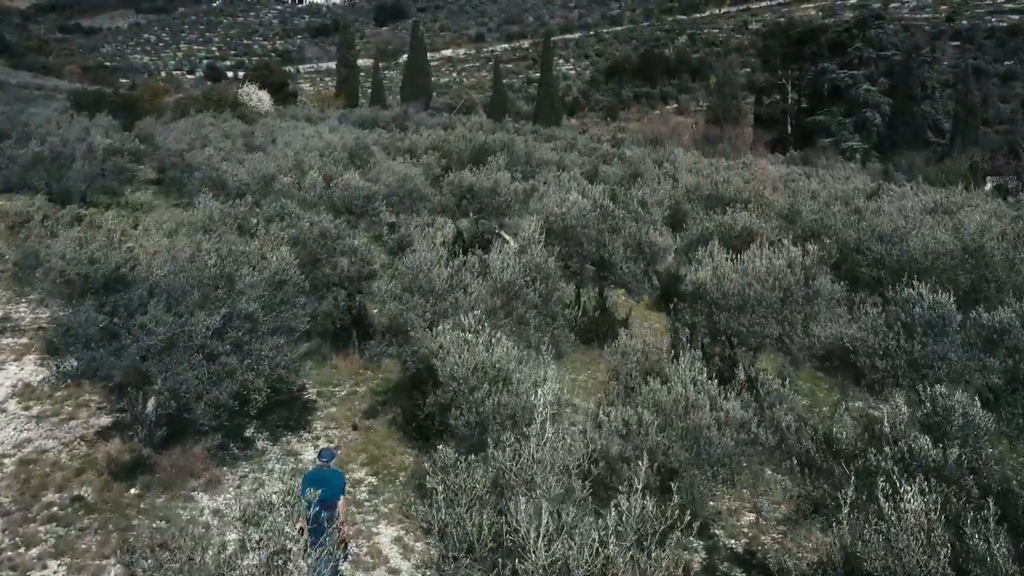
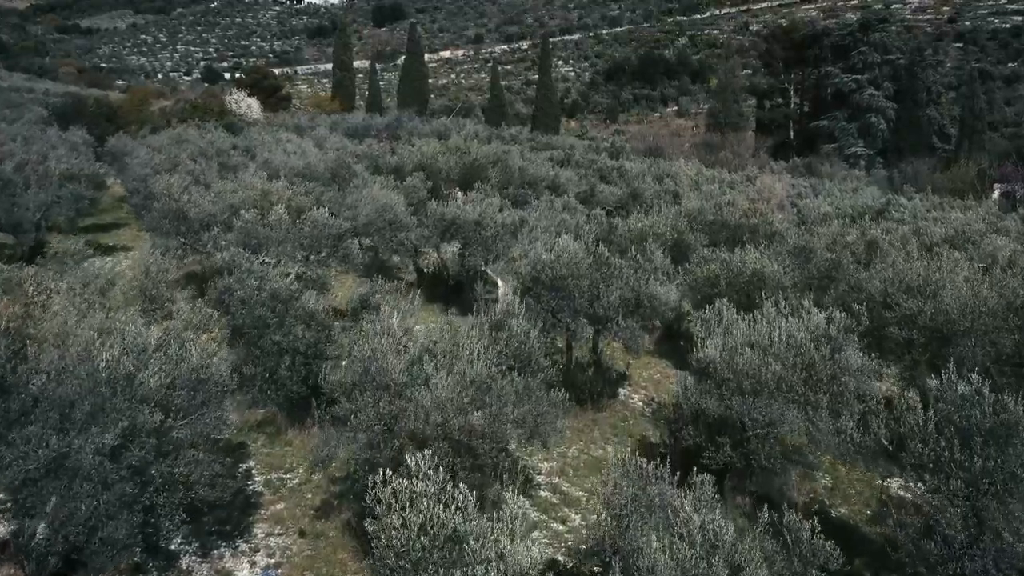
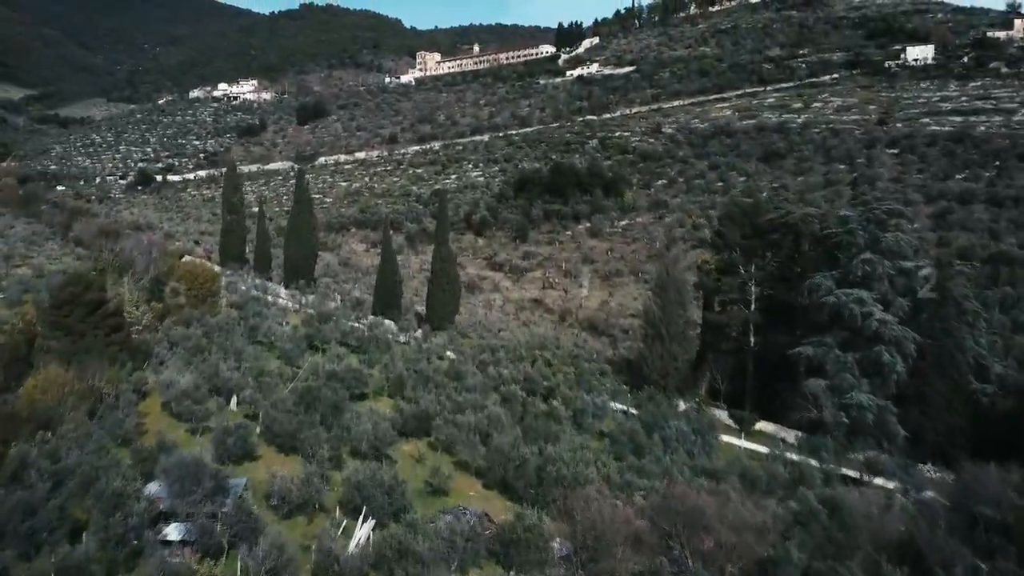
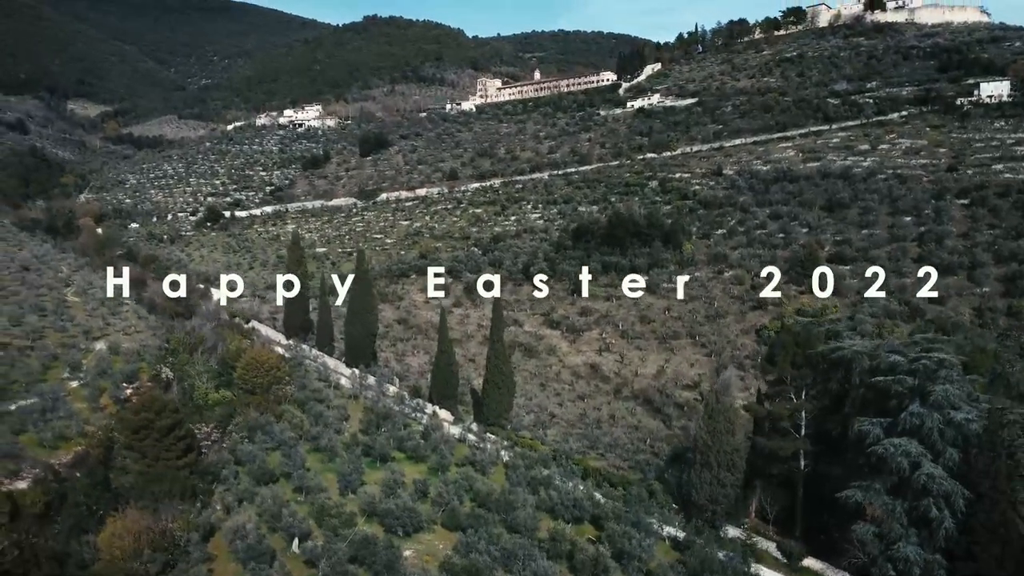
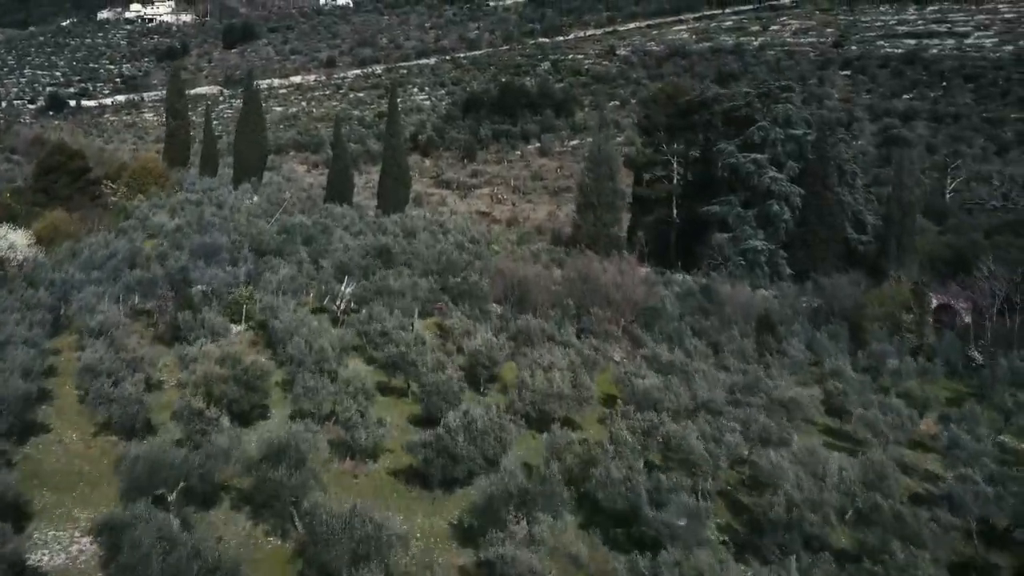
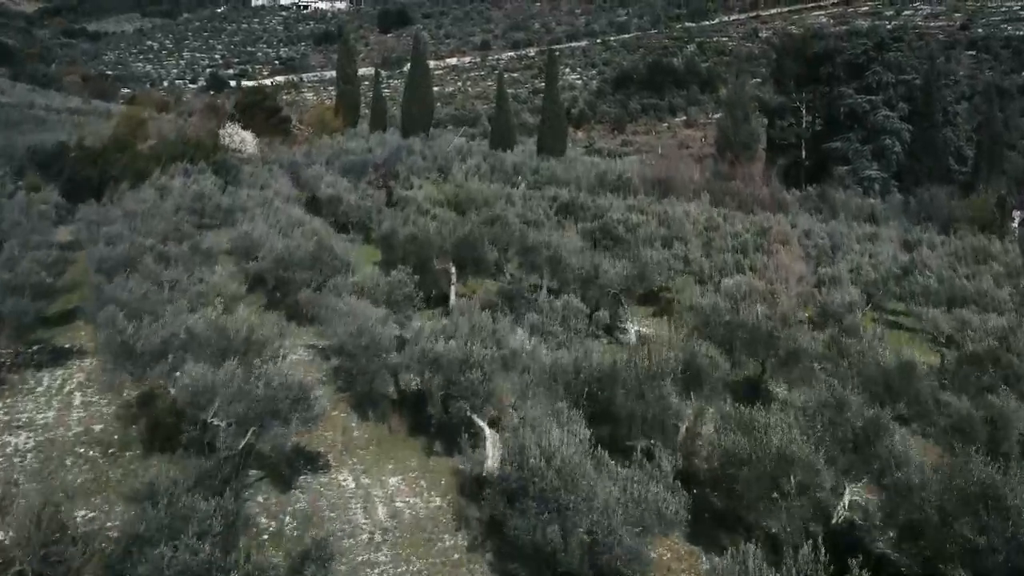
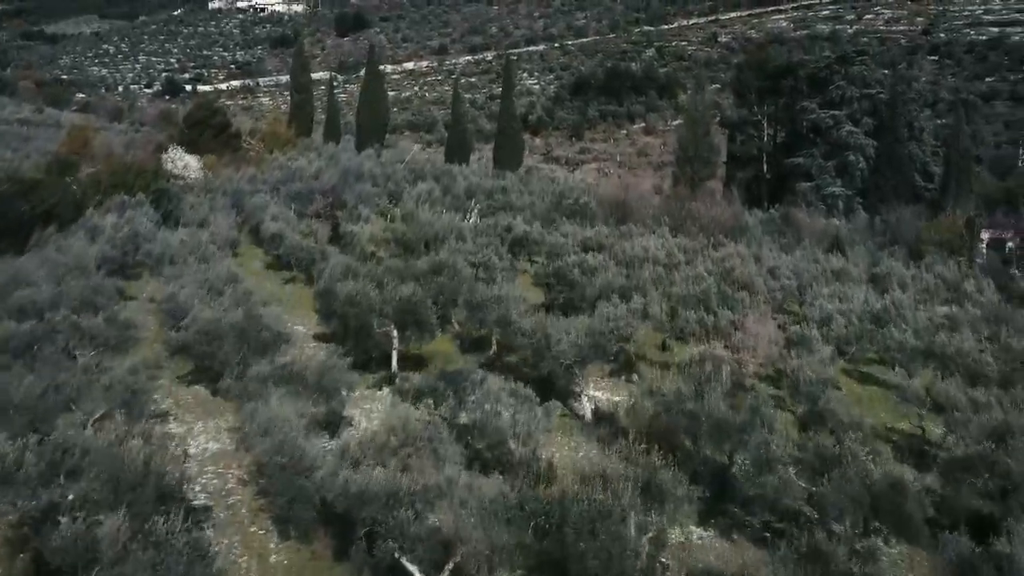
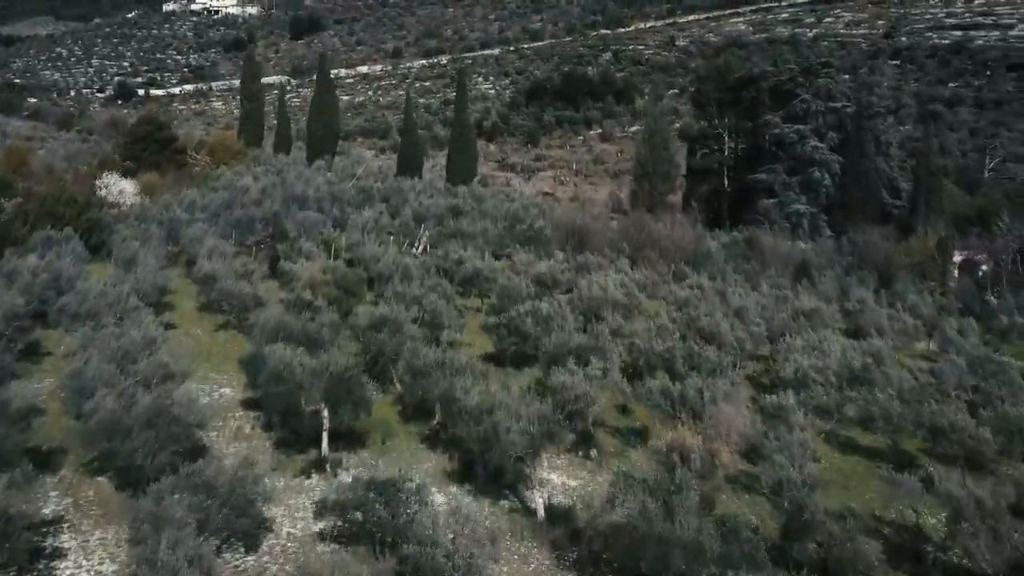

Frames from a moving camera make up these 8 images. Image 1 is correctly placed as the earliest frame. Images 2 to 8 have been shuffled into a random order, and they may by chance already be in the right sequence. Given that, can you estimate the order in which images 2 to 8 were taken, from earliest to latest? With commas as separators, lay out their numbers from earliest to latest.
2, 6, 7, 8, 5, 3, 4
